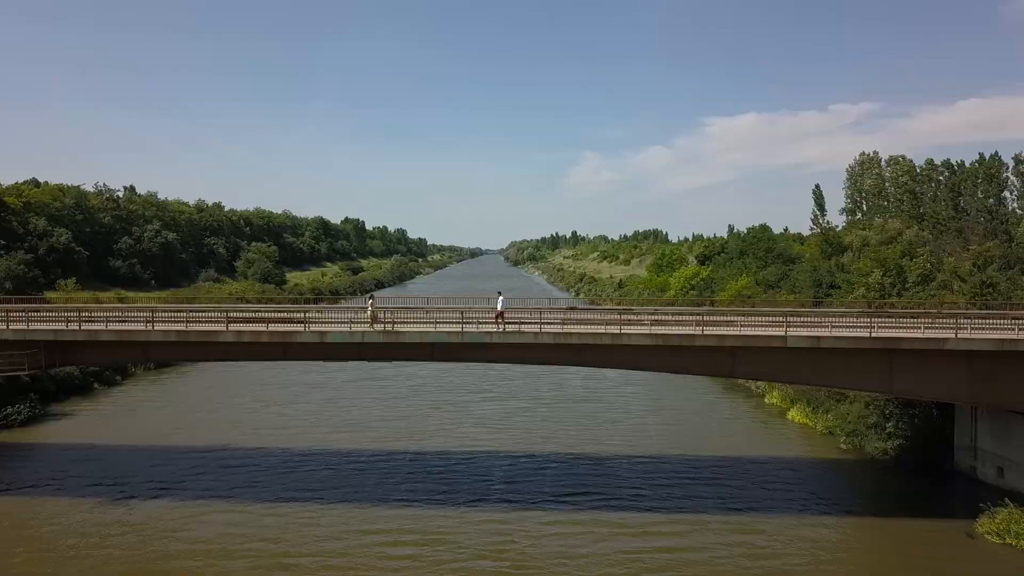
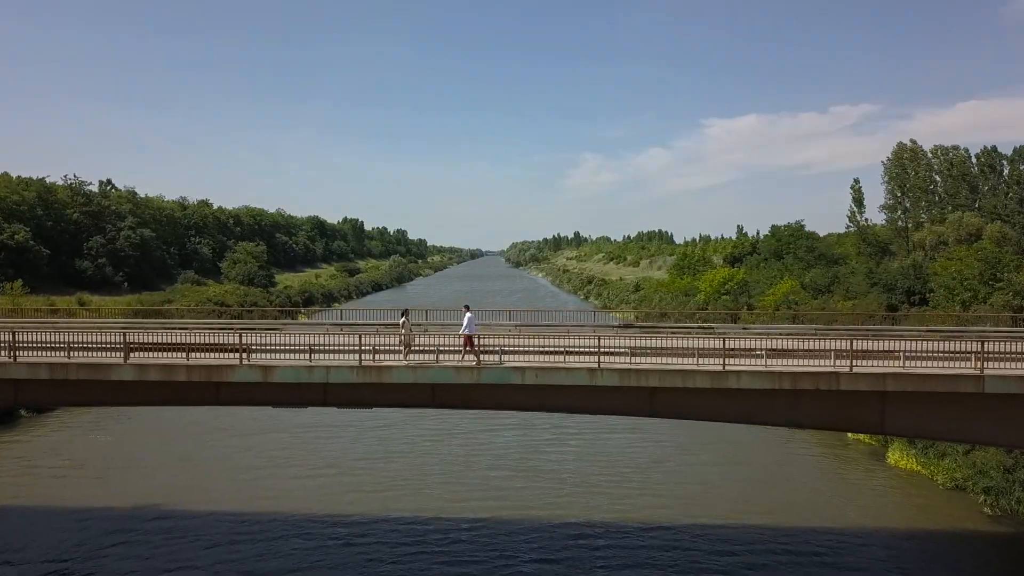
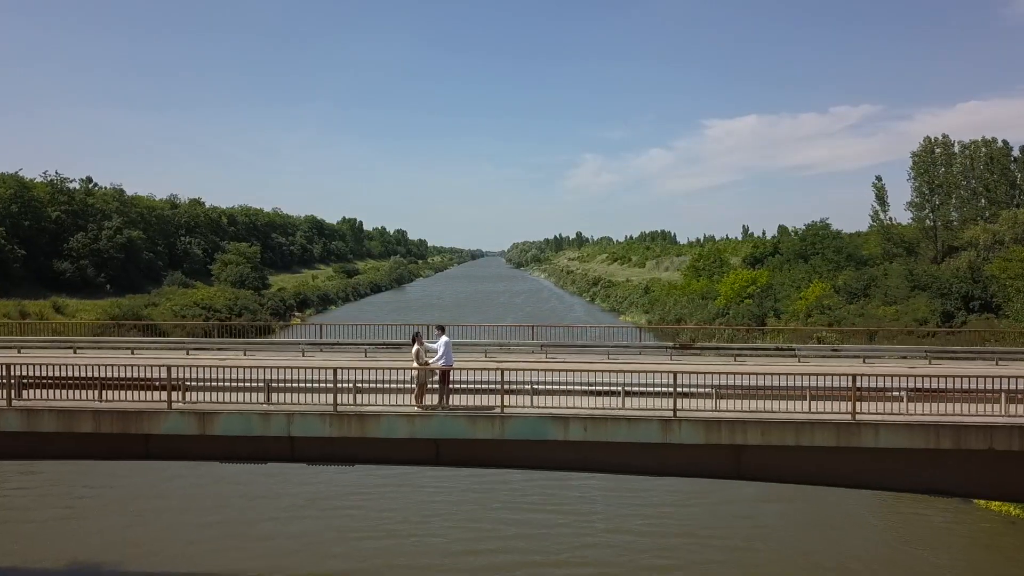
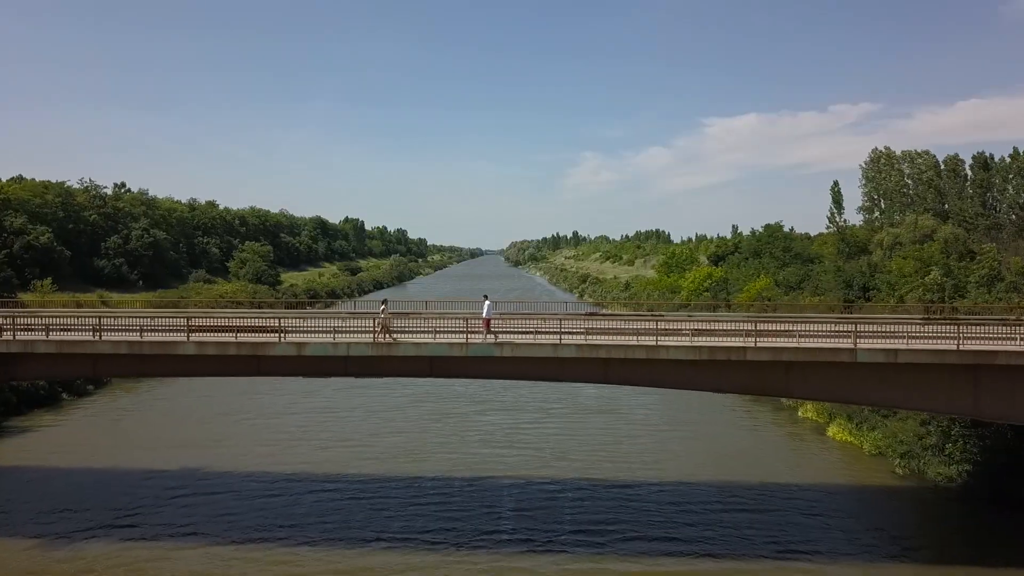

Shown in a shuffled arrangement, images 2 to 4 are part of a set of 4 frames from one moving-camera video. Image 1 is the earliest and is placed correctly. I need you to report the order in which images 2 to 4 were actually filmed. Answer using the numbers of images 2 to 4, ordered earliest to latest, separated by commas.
4, 2, 3
